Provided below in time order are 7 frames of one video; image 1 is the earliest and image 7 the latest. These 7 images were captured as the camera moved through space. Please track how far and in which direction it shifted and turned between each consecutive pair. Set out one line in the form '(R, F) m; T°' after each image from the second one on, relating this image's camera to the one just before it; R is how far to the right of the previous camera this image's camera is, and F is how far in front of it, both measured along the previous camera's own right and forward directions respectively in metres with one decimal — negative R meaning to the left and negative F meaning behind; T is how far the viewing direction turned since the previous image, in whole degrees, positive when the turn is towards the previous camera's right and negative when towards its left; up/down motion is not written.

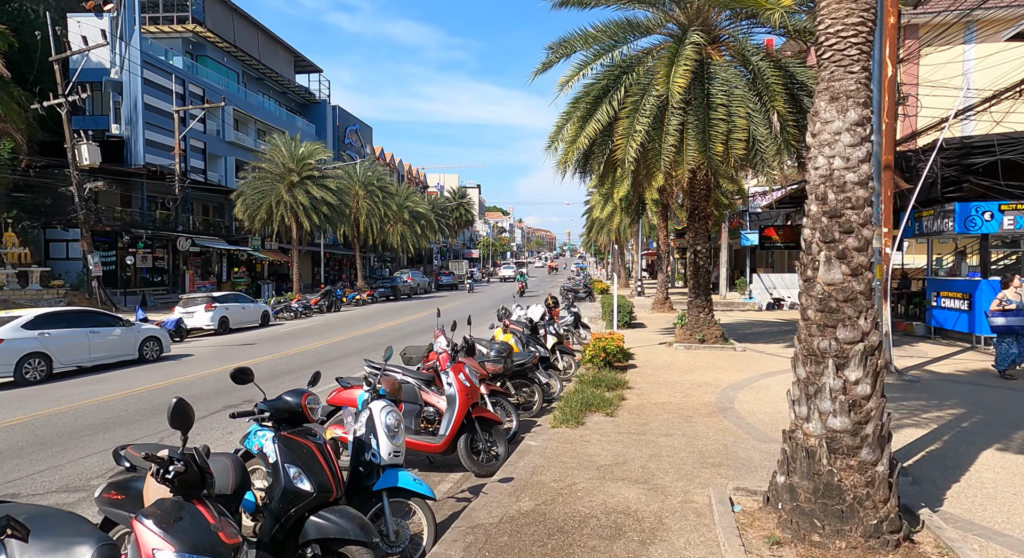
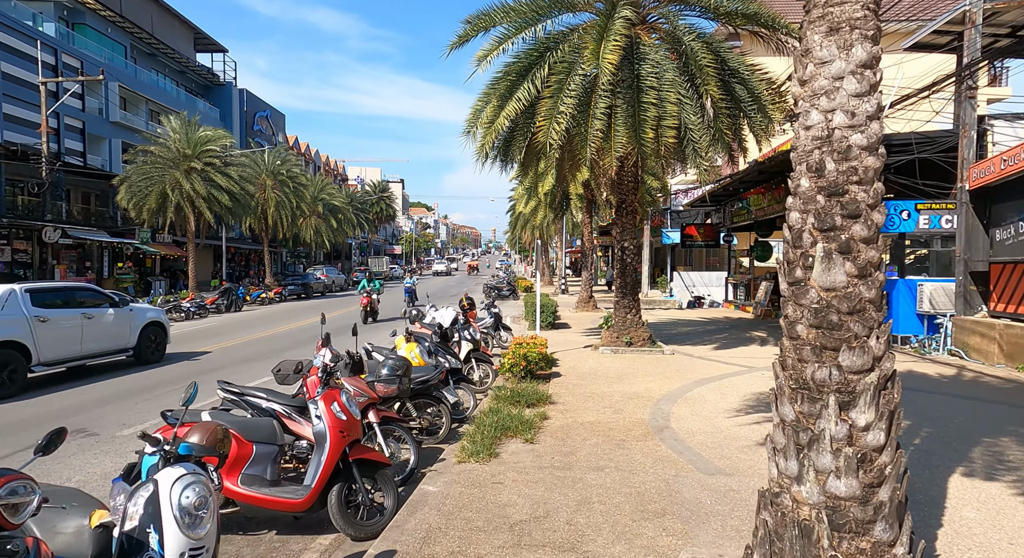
(+0.2, +1.2) m; +7°
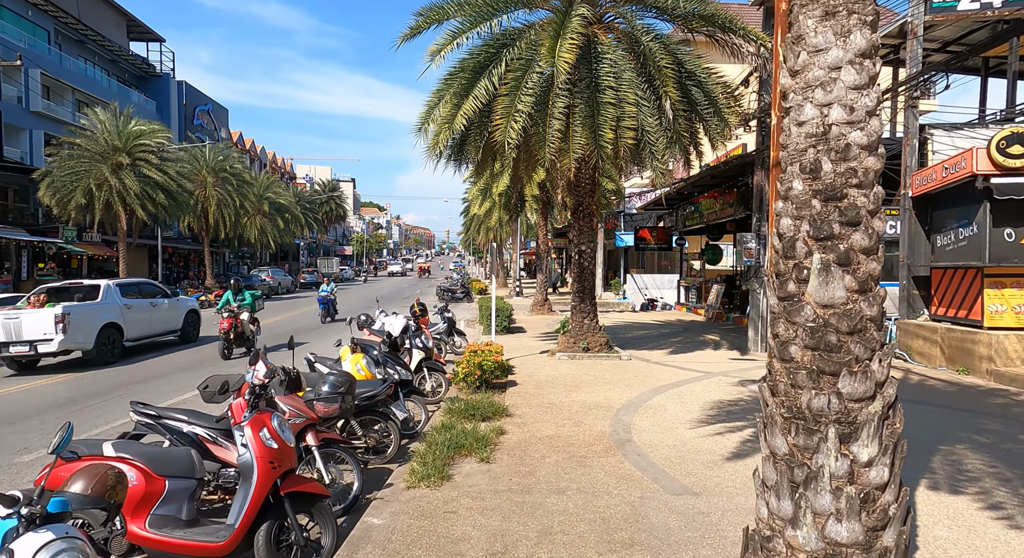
(0.0, +0.4) m; +4°
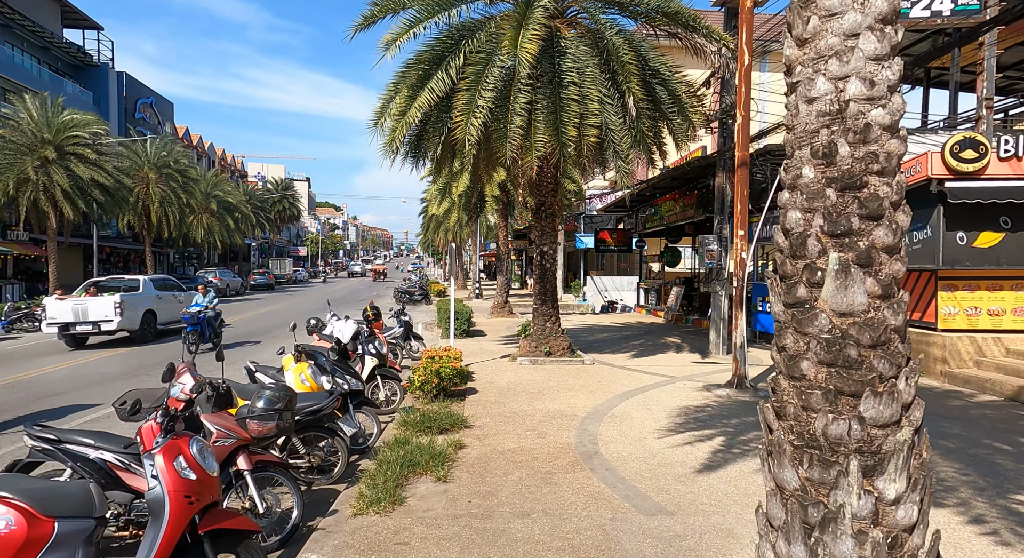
(0.0, +0.4) m; +4°
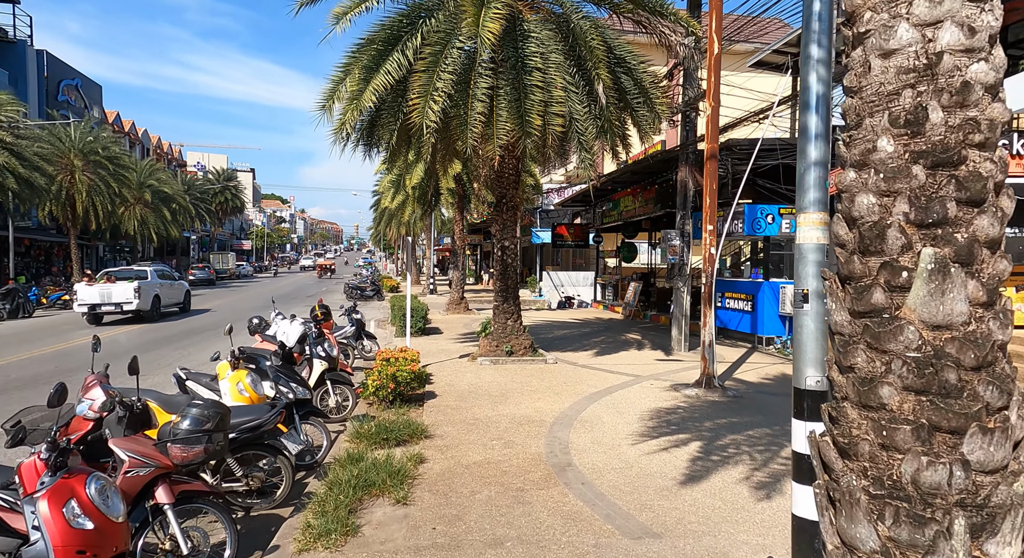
(-0.1, +0.5) m; +4°
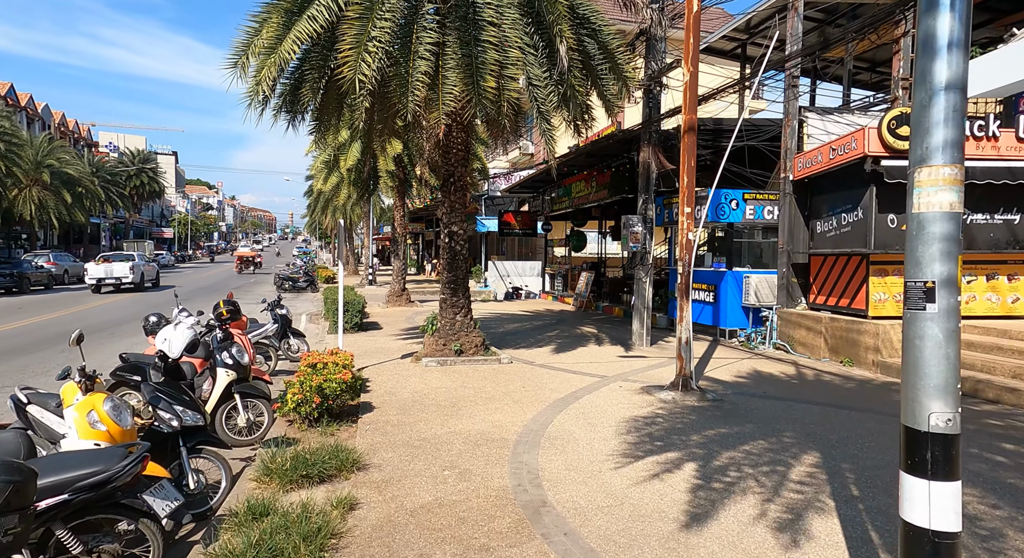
(-0.1, +1.3) m; +5°
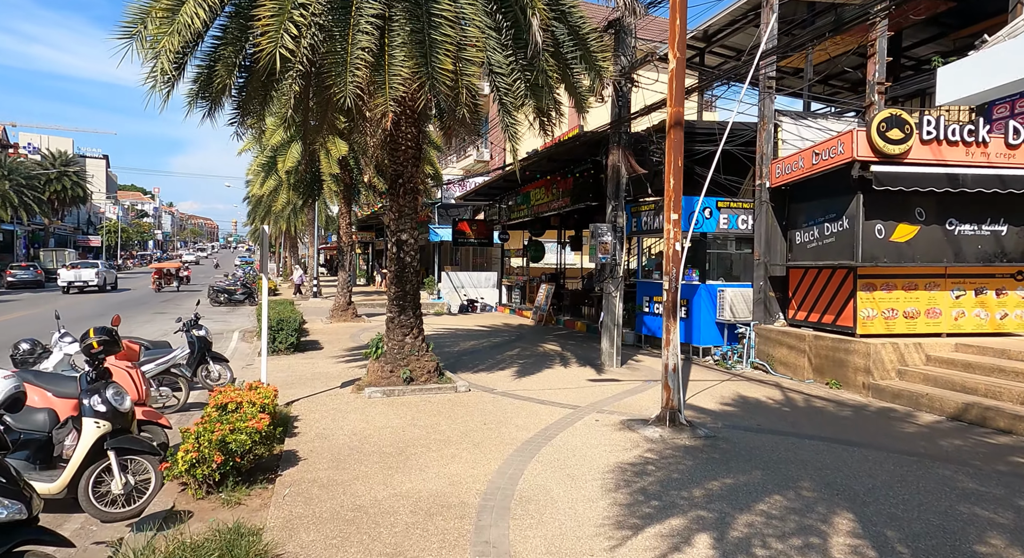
(-0.1, +1.3) m; +4°
